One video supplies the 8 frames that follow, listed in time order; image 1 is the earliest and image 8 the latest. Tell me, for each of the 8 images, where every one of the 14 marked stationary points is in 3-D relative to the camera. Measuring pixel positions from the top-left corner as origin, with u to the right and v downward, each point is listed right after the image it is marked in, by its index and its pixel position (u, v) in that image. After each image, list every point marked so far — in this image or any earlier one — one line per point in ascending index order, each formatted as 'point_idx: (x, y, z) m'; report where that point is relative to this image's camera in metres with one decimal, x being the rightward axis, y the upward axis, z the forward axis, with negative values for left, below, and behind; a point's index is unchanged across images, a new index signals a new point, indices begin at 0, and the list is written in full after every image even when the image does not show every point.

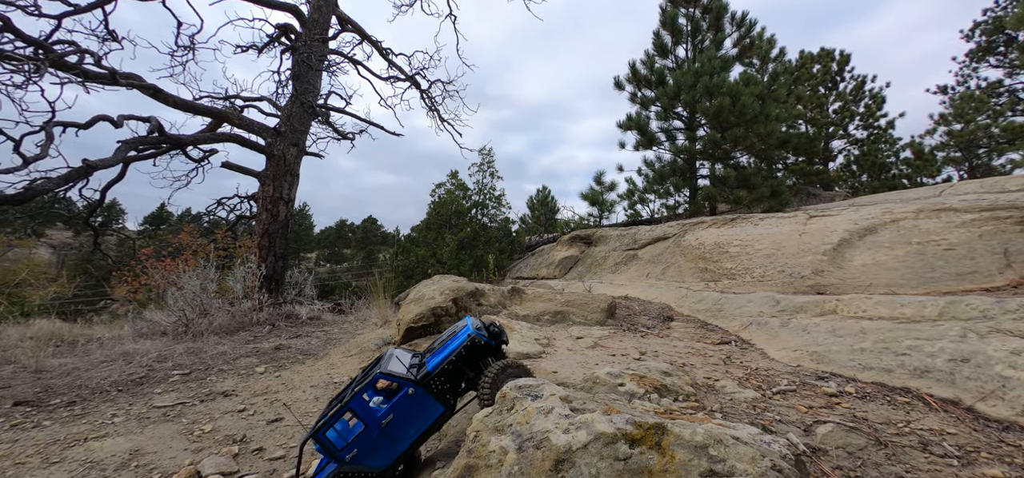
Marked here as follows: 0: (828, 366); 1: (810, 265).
0: (+2.7, -1.1, +3.5) m
1: (+4.6, -0.4, +6.3) m
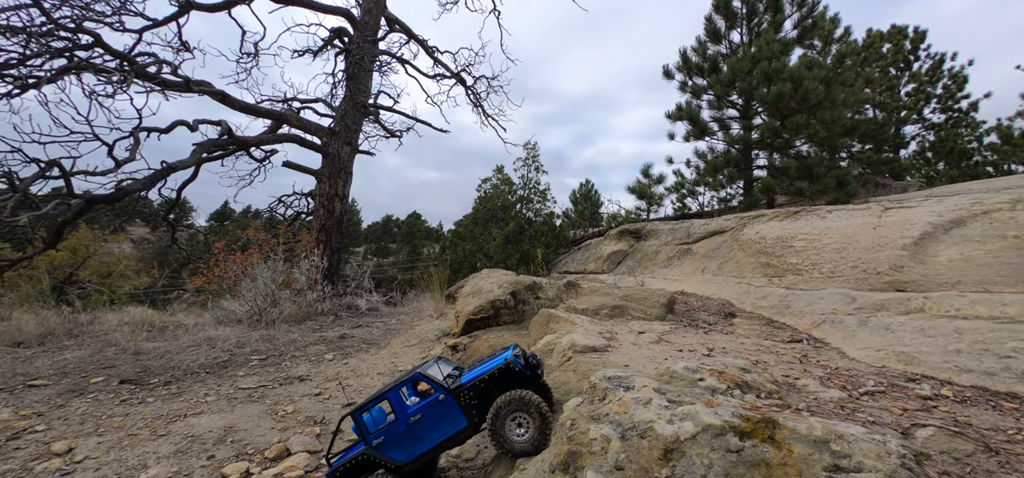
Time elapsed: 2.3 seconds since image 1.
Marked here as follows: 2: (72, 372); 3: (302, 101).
0: (+3.3, -1.0, +3.3) m
1: (+5.4, -0.3, +5.9) m
2: (-7.0, -2.1, +6.4) m
3: (-6.1, +4.0, +11.8) m
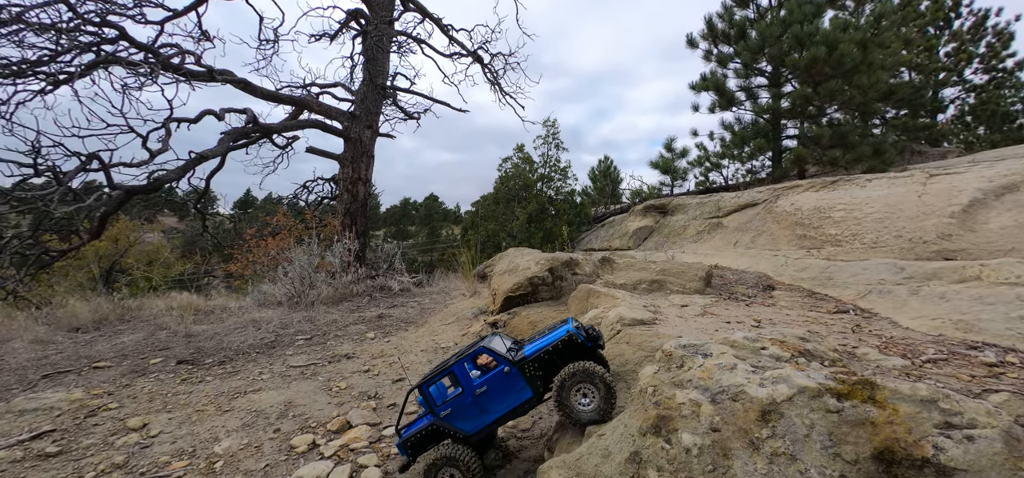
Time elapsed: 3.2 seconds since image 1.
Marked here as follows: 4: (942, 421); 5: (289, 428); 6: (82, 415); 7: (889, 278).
0: (+3.7, -0.8, +3.2) m
1: (+5.9, +0.1, +5.7) m
2: (-6.4, -1.9, +6.8) m
3: (-5.5, +4.5, +11.9) m
4: (+1.4, -0.6, +1.3) m
5: (-2.3, -1.9, +4.1) m
6: (-5.1, -2.1, +4.8) m
7: (+4.4, -0.5, +4.7) m
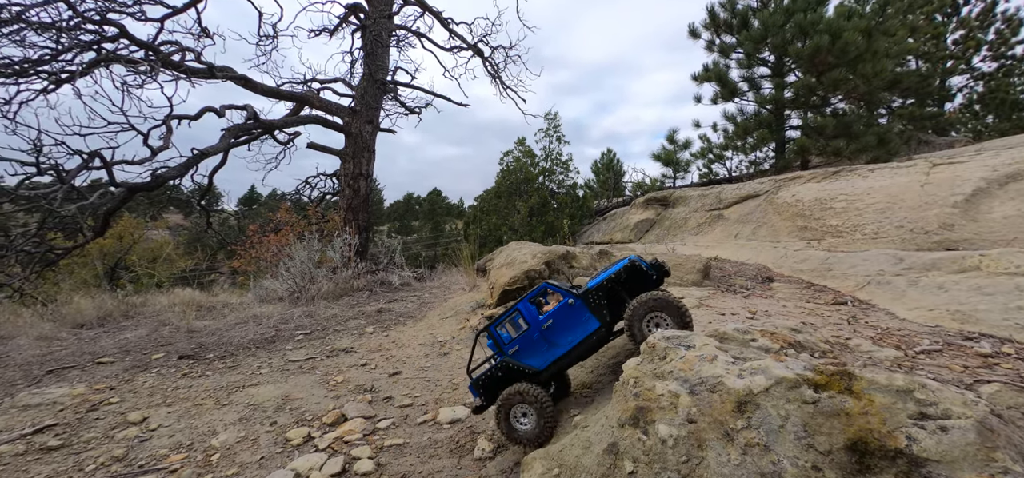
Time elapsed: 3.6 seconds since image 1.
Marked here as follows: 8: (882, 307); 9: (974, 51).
0: (+3.6, -0.7, +3.2) m
1: (+5.9, +0.3, +5.6) m
2: (-6.4, -1.9, +6.8) m
3: (-5.5, +4.6, +11.8) m
4: (+1.3, -0.5, +1.3) m
5: (-2.3, -1.9, +4.2) m
6: (-5.1, -2.0, +4.8) m
7: (+4.3, -0.3, +4.7) m
8: (+3.6, -0.7, +4.0) m
9: (+18.5, +7.5, +16.1) m
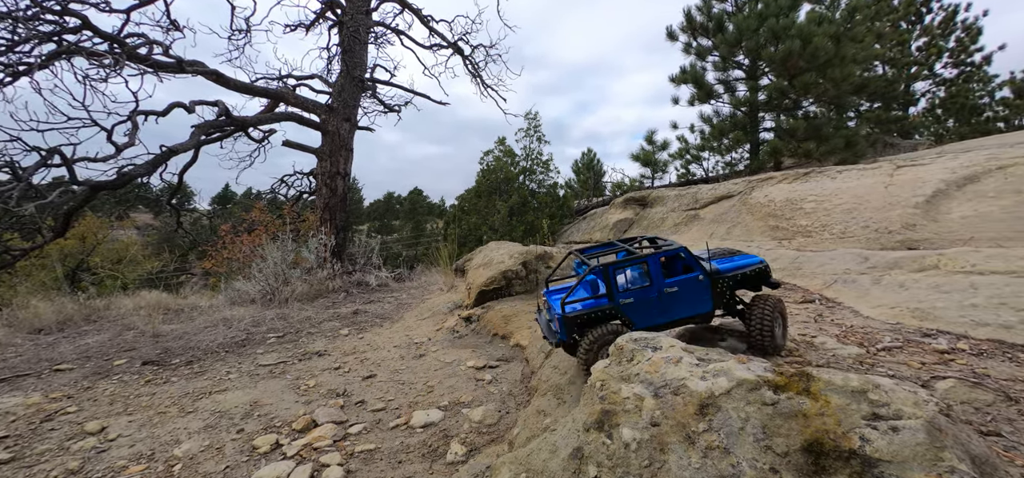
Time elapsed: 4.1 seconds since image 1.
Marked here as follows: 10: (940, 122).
0: (+3.4, -0.7, +3.3) m
1: (+5.6, +0.3, +5.8) m
2: (-6.7, -1.9, +6.5) m
3: (-6.1, +4.6, +11.6) m
4: (+1.1, -0.5, +1.3) m
5: (-2.6, -1.9, +4.0) m
6: (-5.4, -2.0, +4.6) m
7: (+4.1, -0.3, +4.8) m
8: (+3.4, -0.7, +4.1) m
9: (+17.7, +7.6, +16.8) m
10: (+18.3, +5.0, +17.3) m
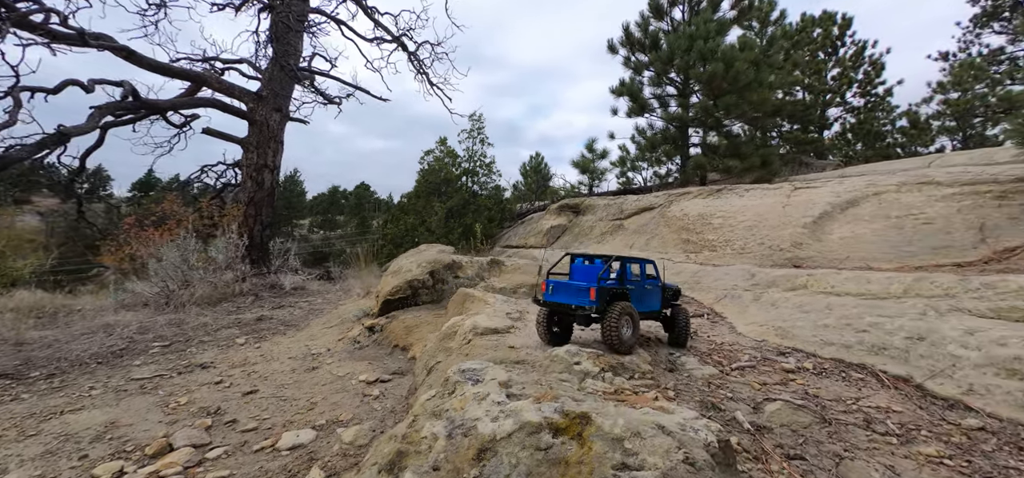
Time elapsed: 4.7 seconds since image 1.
0: (+2.4, -0.9, +3.5) m
1: (+4.3, 0.0, +6.3) m
2: (-8.1, -1.8, +5.6) m
3: (-7.8, +4.7, +10.7) m
4: (+0.3, -0.7, +1.3) m
5: (-3.7, -1.9, +3.6) m
6: (-6.5, -2.0, +3.8) m
7: (+2.9, -0.6, +5.1) m
8: (+2.3, -0.9, +4.3) m
9: (+15.3, +7.0, +18.5) m
10: (+15.8, +4.4, +19.0) m
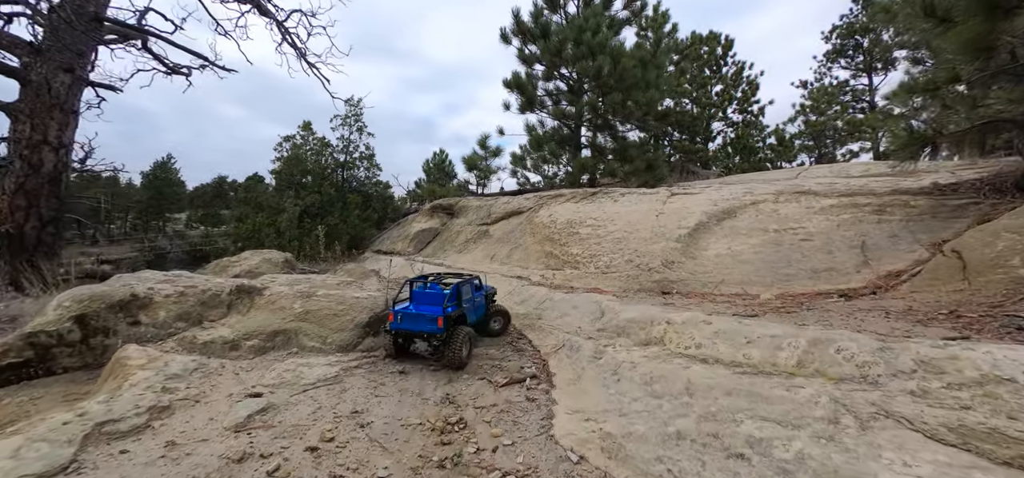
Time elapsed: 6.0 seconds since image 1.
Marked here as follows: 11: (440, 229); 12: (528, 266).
0: (+0.5, -1.1, +1.9) m
1: (+1.8, -0.2, +5.0) m
2: (-10.2, -1.8, +1.9) m
3: (-10.8, +4.7, +7.0) m
4: (-1.1, -0.8, -0.7) m
5: (-5.5, -2.0, +0.8) m
6: (-8.3, -2.1, +0.5) m
7: (+0.7, -0.8, +3.5) m
8: (+0.2, -1.1, +2.7) m
9: (+10.4, +6.6, +19.2) m
10: (+10.7, +4.0, +19.7) m
11: (-1.8, +0.2, +9.7) m
12: (+0.3, -0.4, +6.1) m
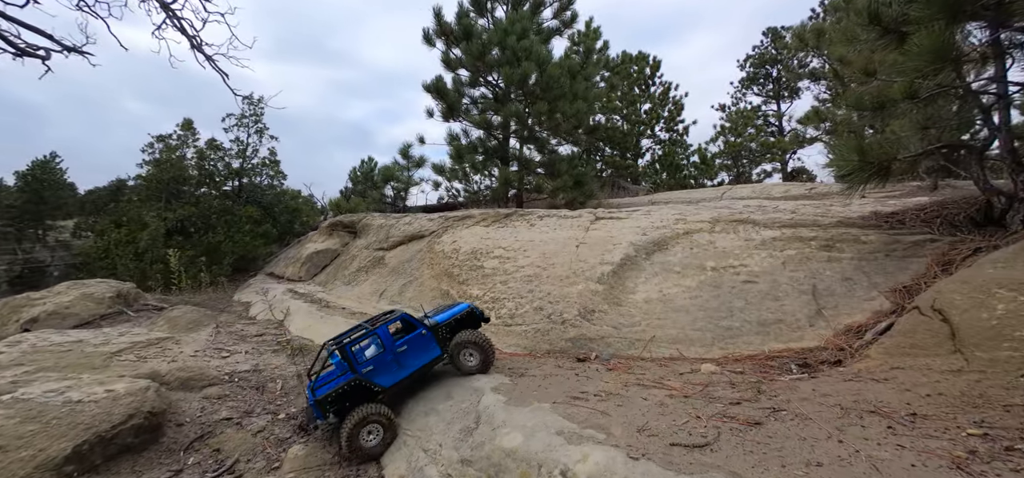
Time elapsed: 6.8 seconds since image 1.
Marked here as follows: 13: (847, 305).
0: (-0.2, -1.4, +0.6) m
1: (+0.6, -0.6, +3.9) m
2: (-10.8, -2.1, -0.9) m
3: (-12.2, +4.2, +4.2) m
4: (-1.4, -1.1, -2.2) m
5: (-6.0, -2.3, -1.4) m
6: (-8.8, -2.3, -2.1) m
7: (-0.3, -1.1, +2.3) m
8: (-0.6, -1.4, +1.3) m
9: (+7.0, +5.8, +19.3) m
10: (+7.3, +3.2, +19.8) m
11: (-3.6, -0.3, +8.0) m
12: (-1.1, -0.9, +4.8) m
13: (+2.9, -0.6, +3.5) m
